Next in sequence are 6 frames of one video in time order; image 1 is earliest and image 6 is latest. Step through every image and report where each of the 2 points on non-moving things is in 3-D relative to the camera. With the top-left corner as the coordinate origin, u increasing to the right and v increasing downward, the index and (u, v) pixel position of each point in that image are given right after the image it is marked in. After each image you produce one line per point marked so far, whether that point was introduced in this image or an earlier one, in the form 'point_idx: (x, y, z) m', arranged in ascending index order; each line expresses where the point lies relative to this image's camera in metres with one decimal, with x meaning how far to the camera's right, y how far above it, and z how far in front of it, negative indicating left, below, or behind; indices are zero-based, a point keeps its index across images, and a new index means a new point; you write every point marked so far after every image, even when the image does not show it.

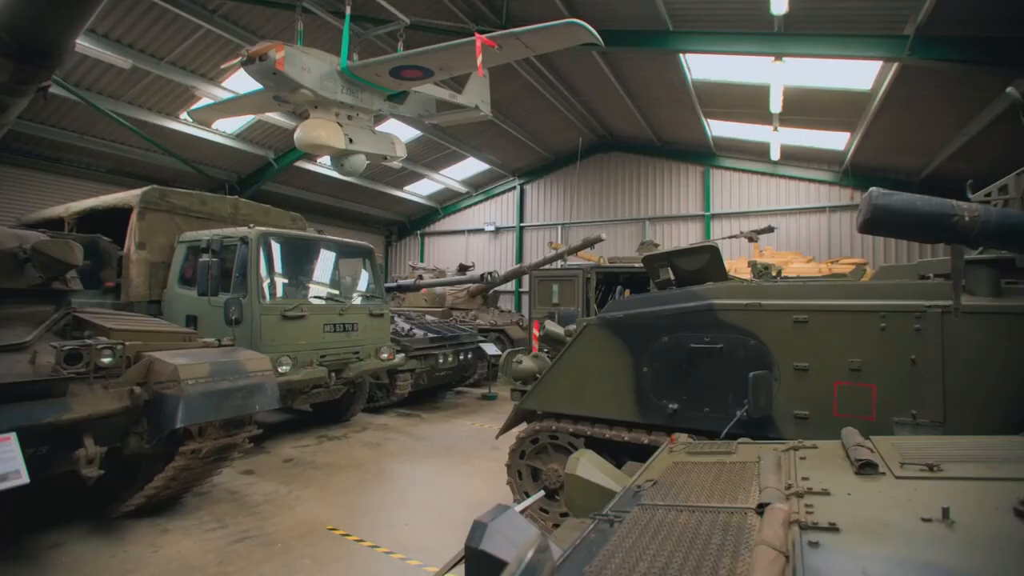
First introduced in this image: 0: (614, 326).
0: (+0.6, -0.2, +3.4) m
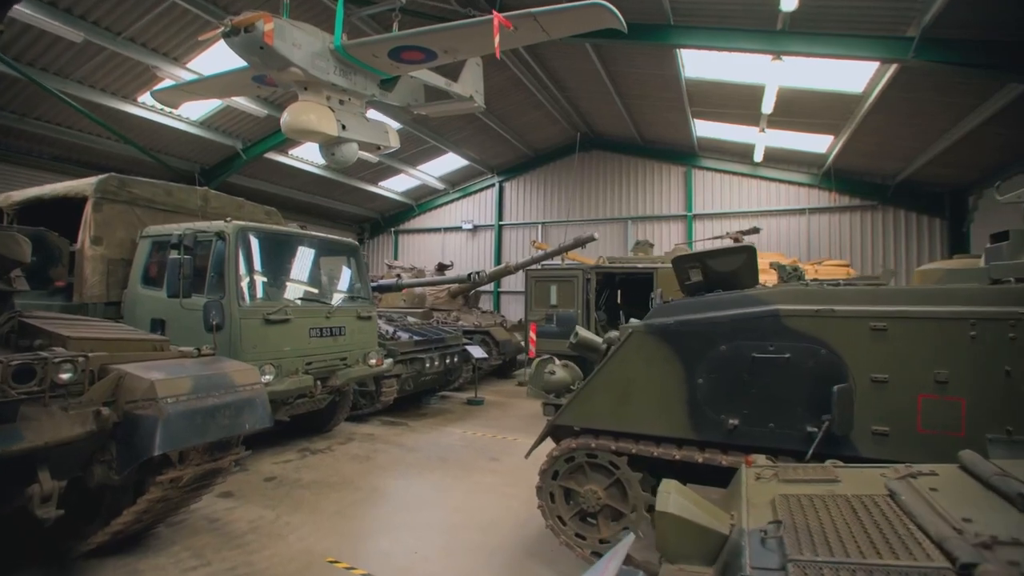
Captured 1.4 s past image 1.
0: (+0.8, -0.3, +3.1) m
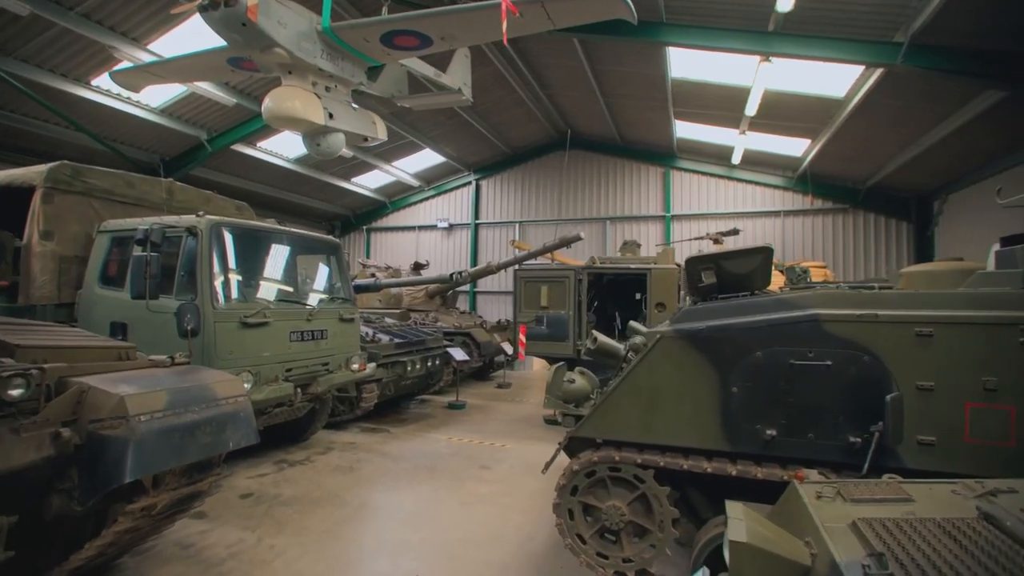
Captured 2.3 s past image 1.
0: (+1.0, -0.3, +2.9) m
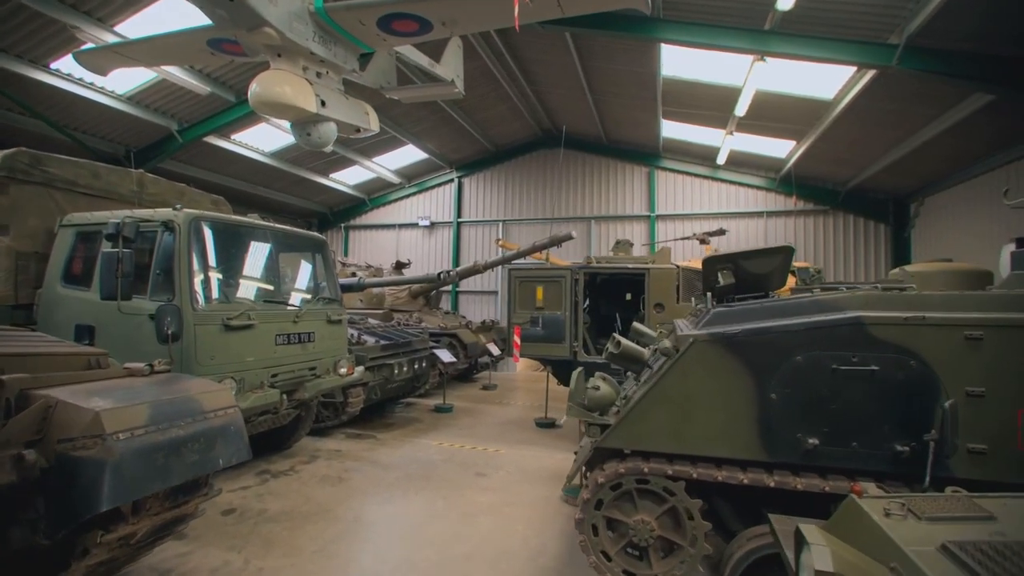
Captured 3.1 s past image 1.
0: (+1.1, -0.3, +2.7) m
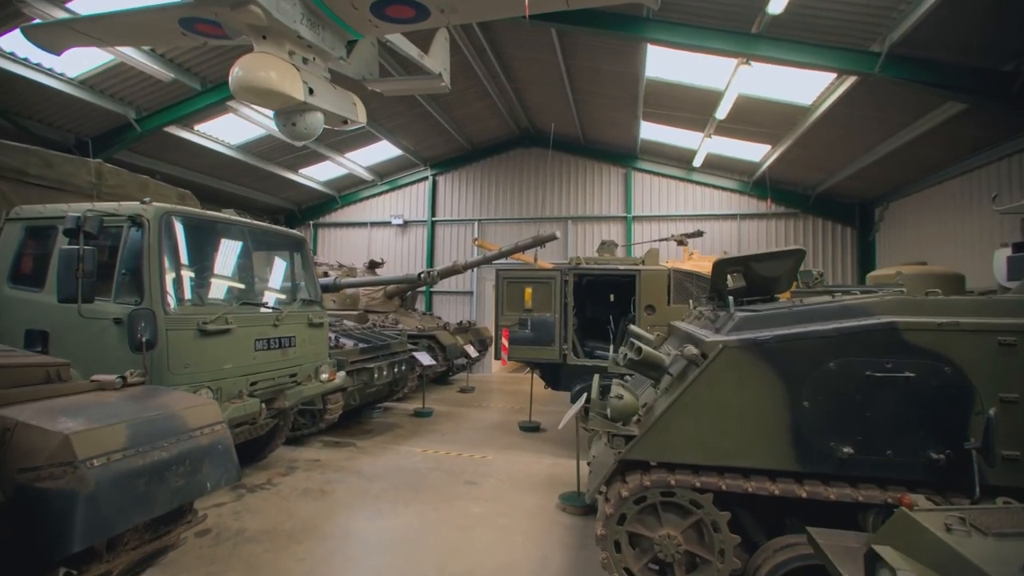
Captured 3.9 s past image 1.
0: (+1.2, -0.3, +2.6) m
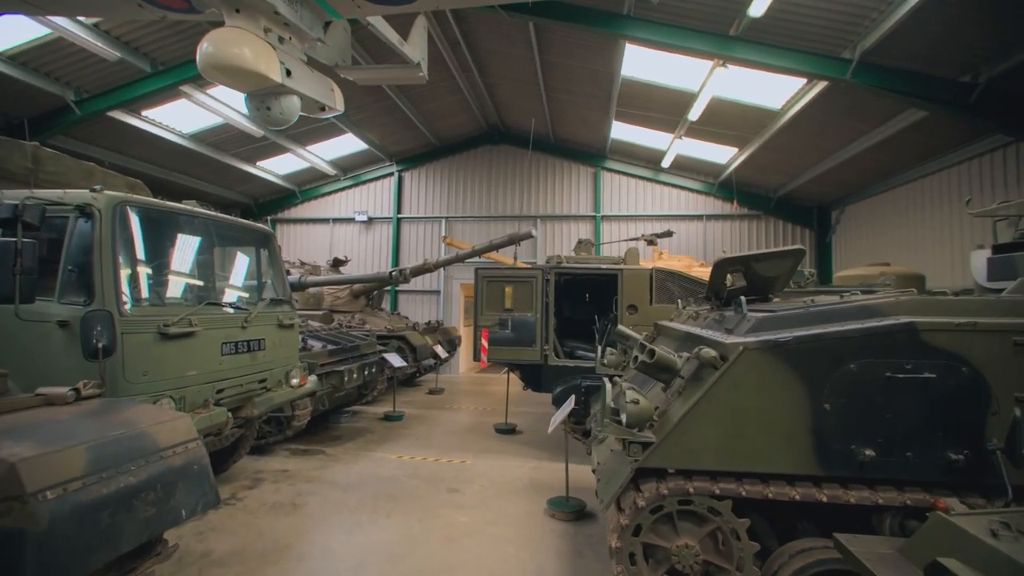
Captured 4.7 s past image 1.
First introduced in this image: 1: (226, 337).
0: (+1.2, -0.3, +2.5) m
1: (-2.1, -0.4, +4.1) m
